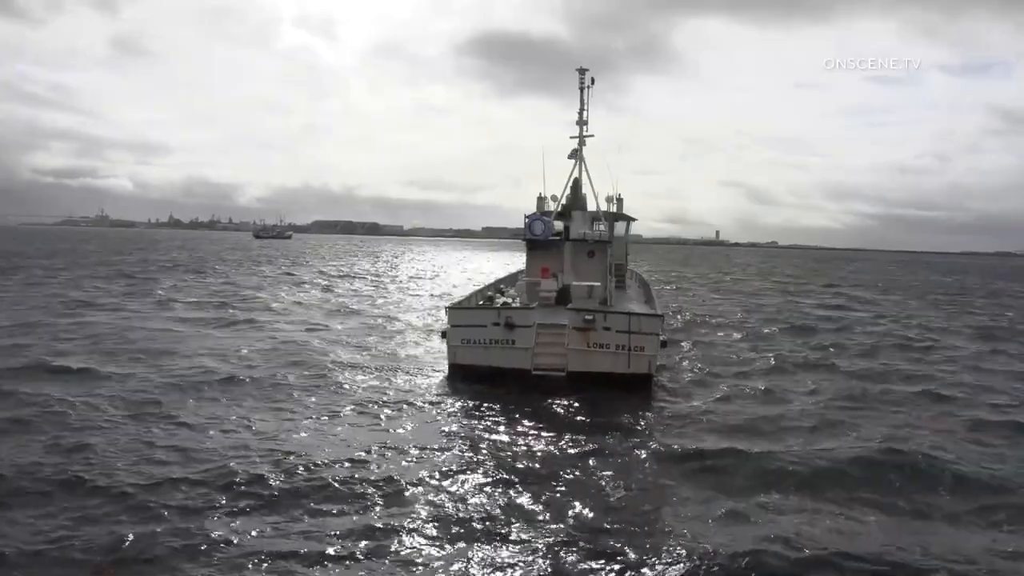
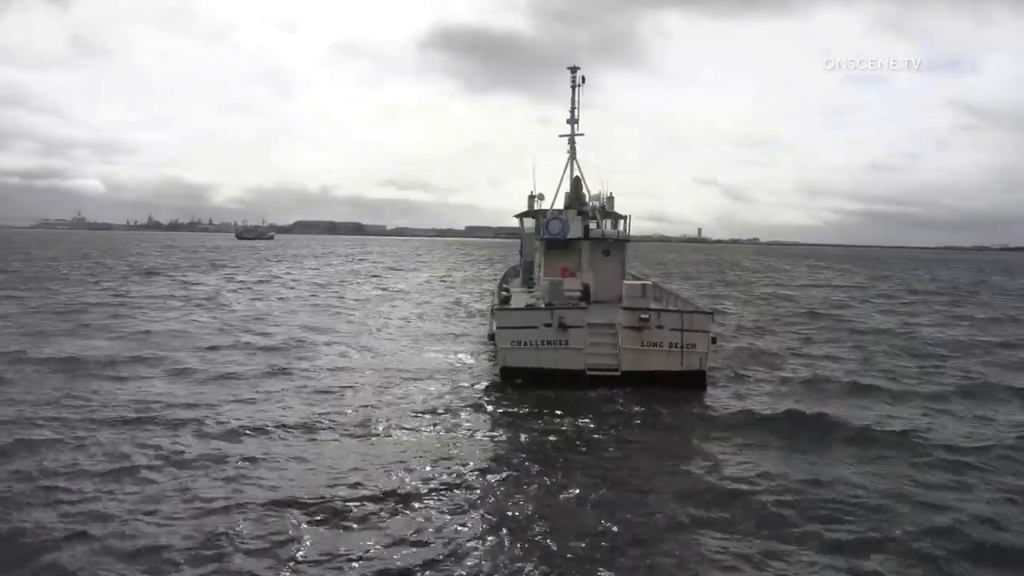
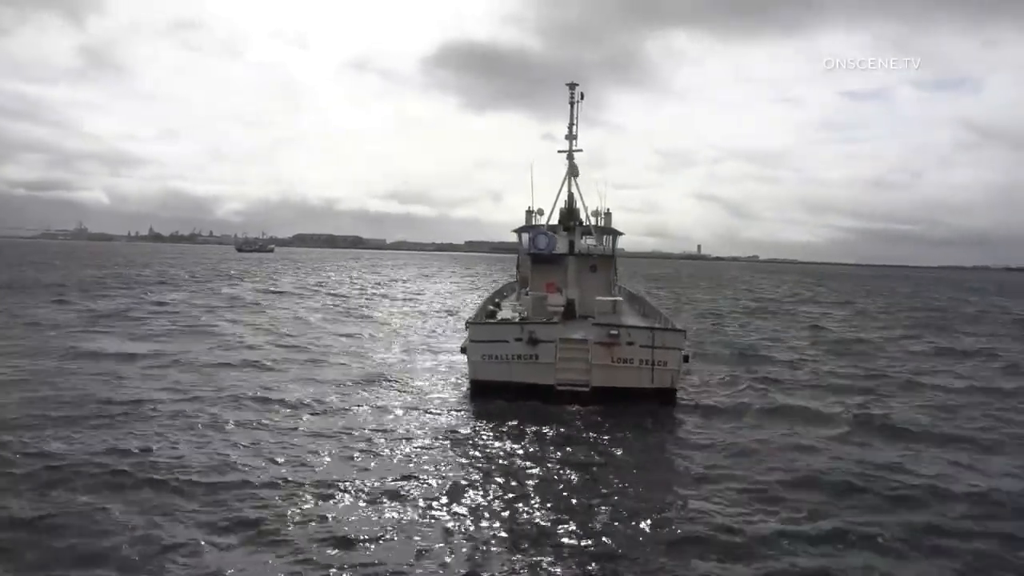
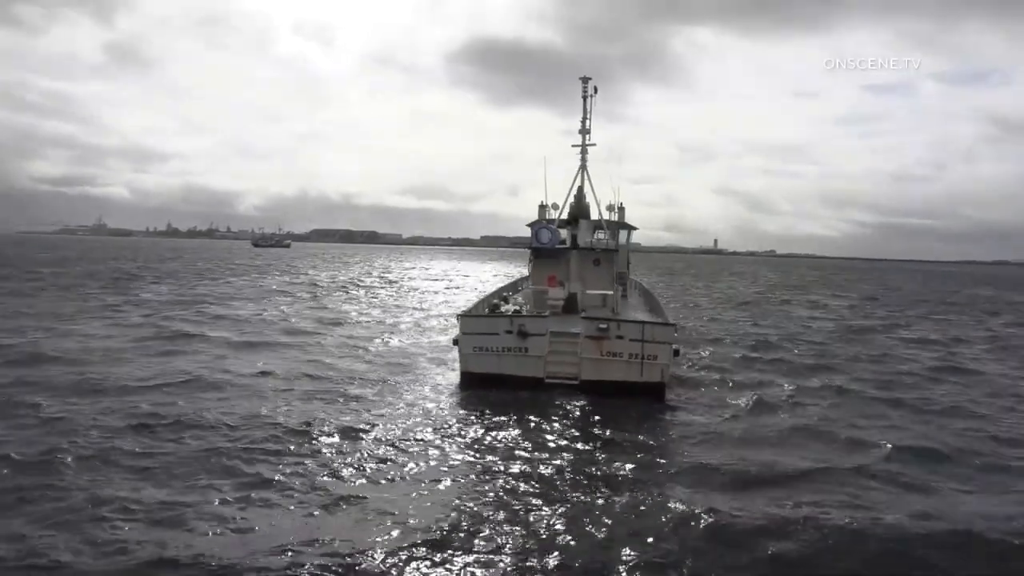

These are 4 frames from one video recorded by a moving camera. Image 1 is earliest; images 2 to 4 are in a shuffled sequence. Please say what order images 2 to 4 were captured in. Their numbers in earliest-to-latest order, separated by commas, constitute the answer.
4, 3, 2
